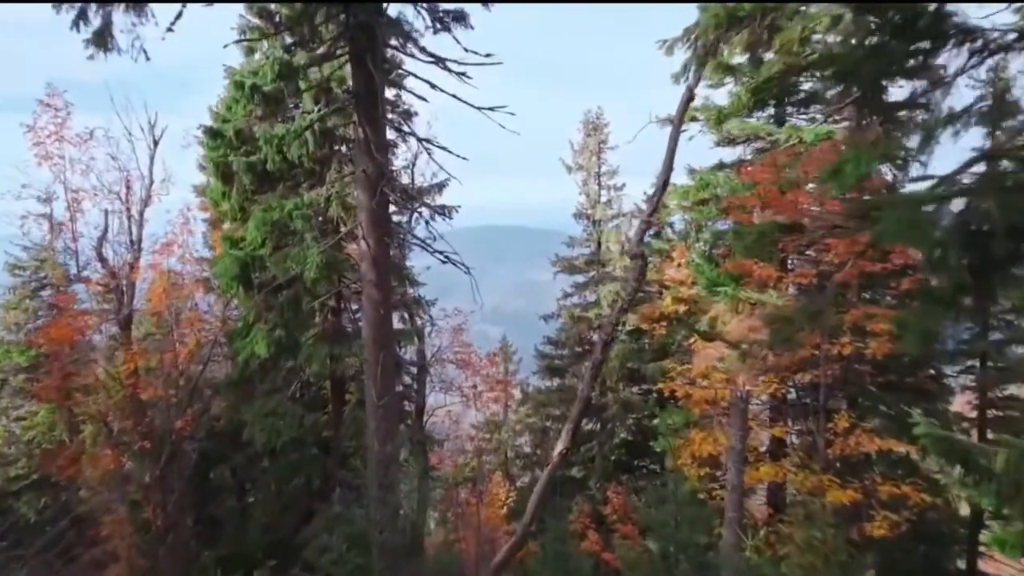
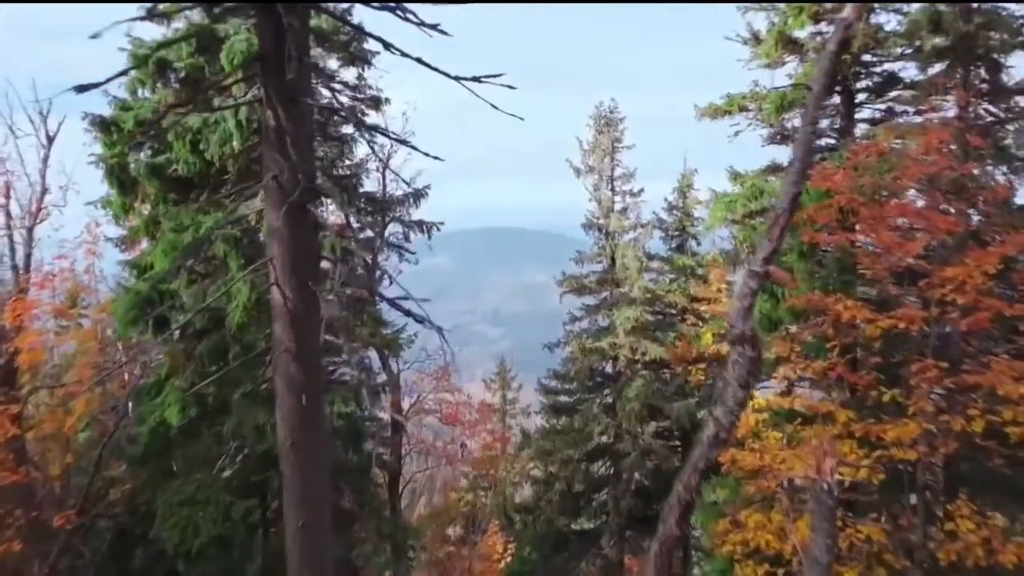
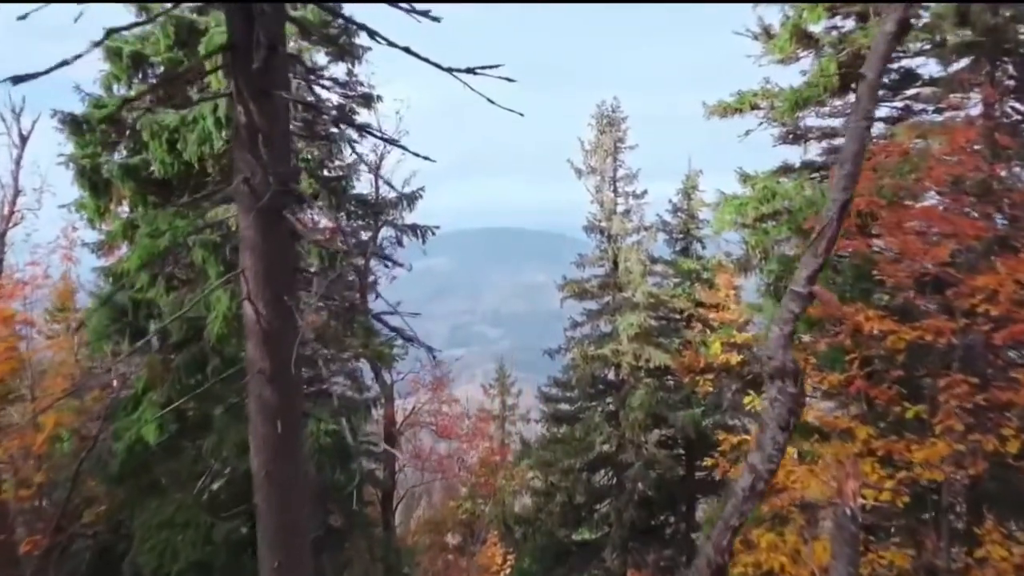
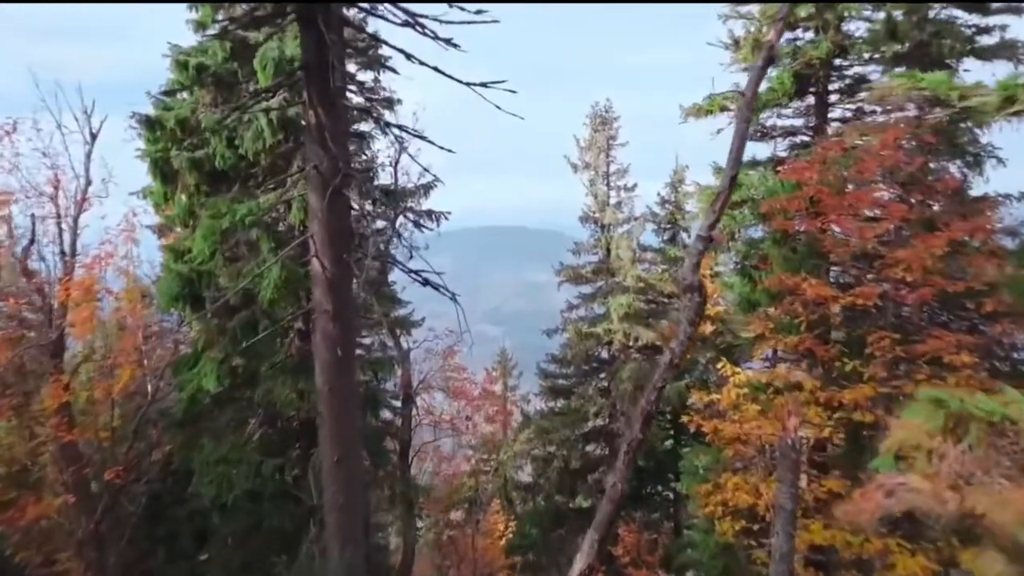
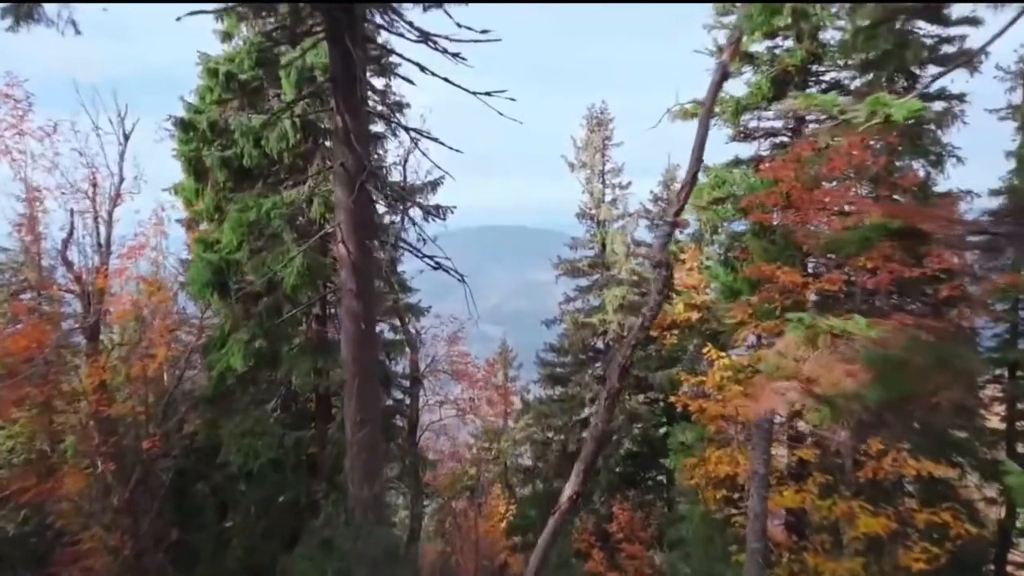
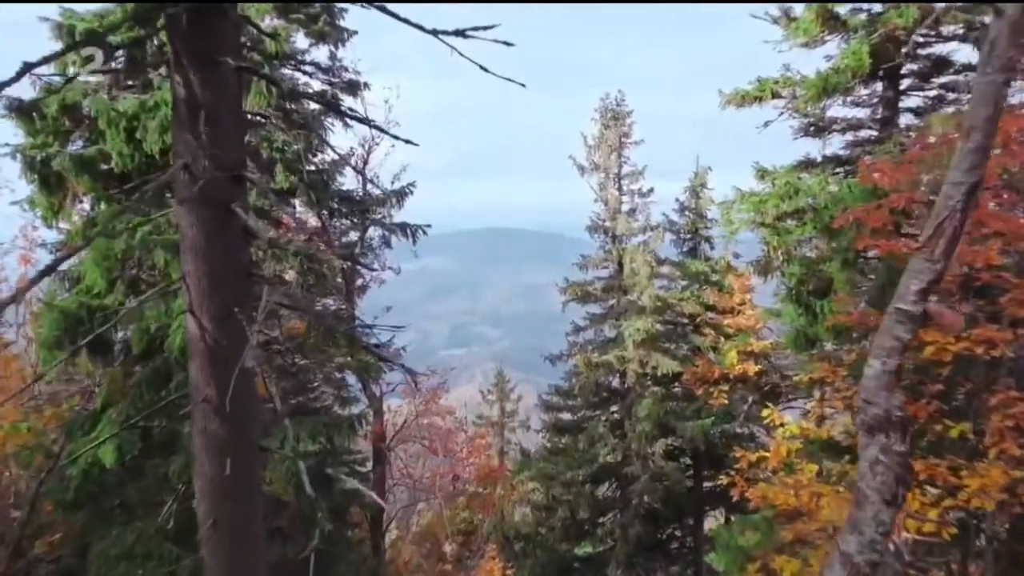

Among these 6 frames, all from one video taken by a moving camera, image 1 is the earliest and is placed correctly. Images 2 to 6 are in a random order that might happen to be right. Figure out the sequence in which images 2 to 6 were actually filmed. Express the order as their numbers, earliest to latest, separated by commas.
5, 4, 2, 3, 6
